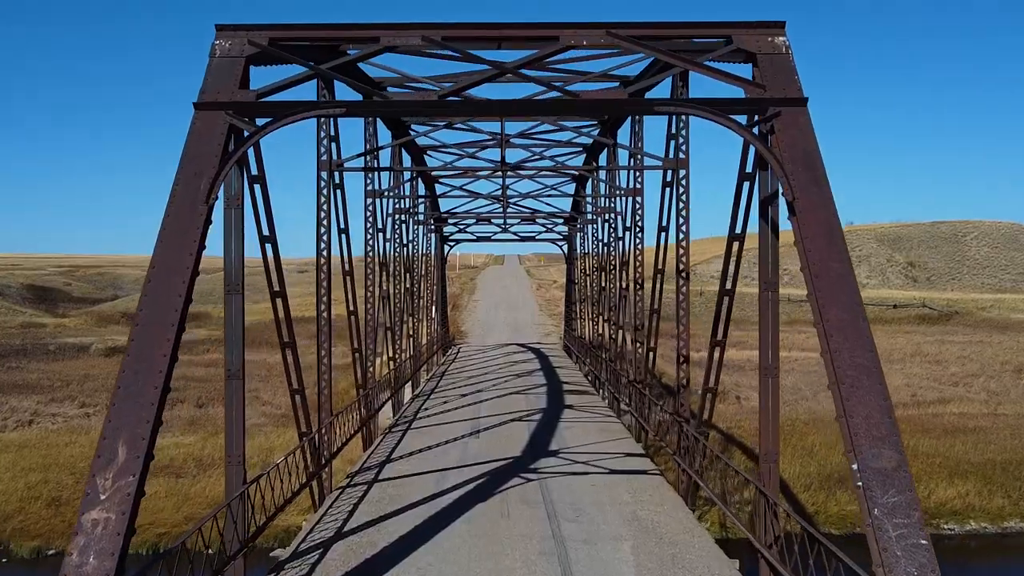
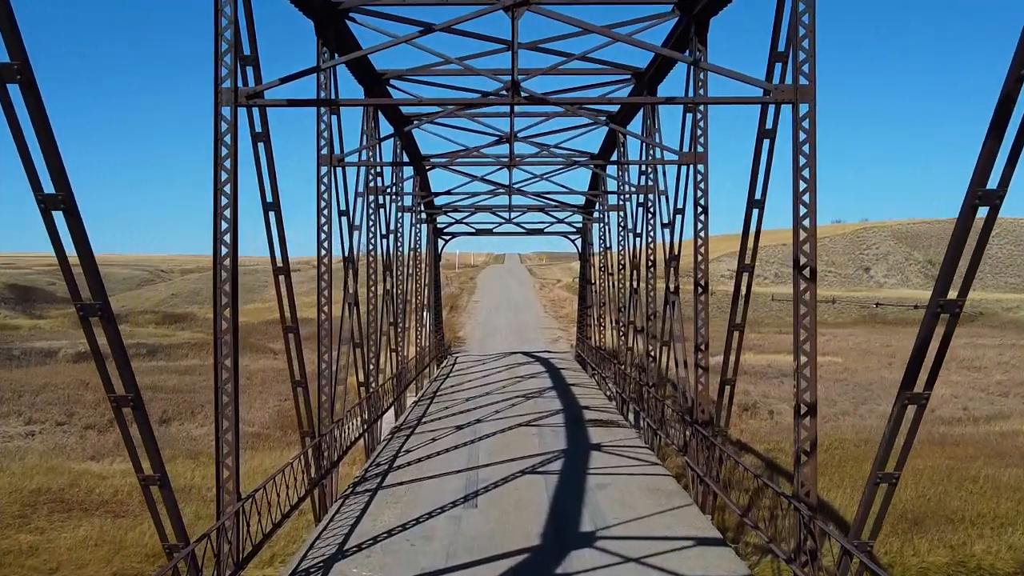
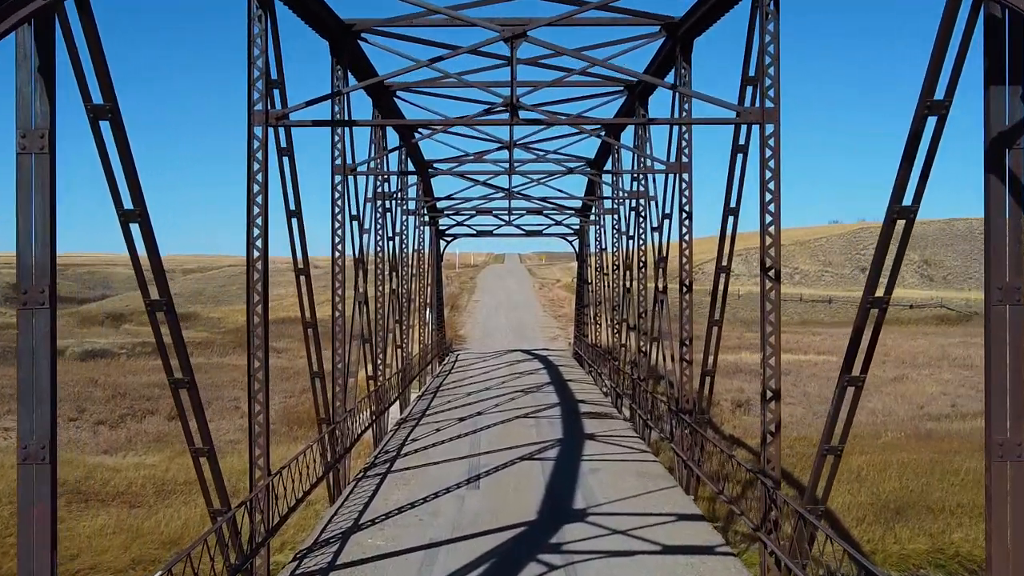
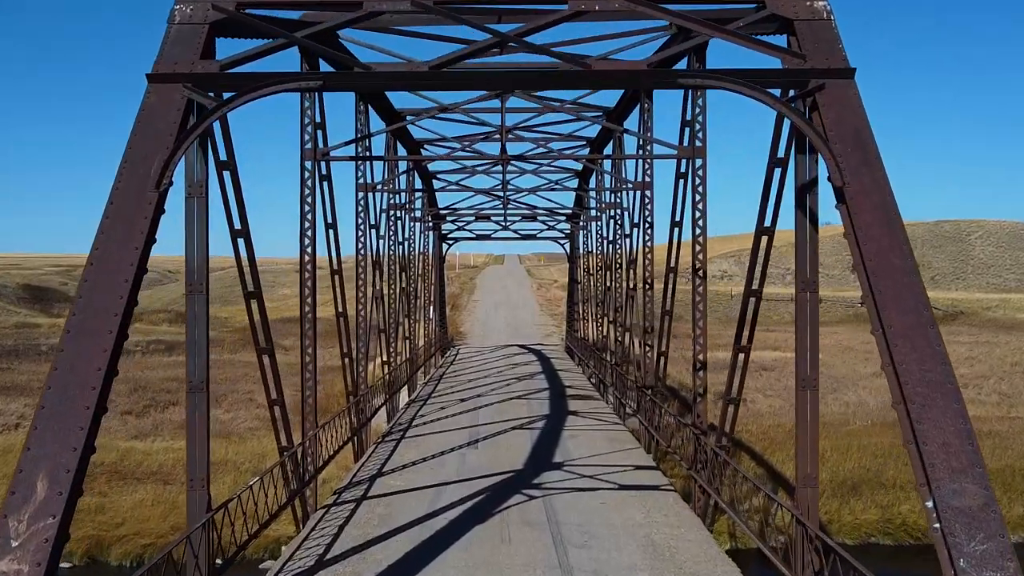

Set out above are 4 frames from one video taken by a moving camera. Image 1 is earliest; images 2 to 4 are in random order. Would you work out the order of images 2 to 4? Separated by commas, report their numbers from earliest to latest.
4, 3, 2
